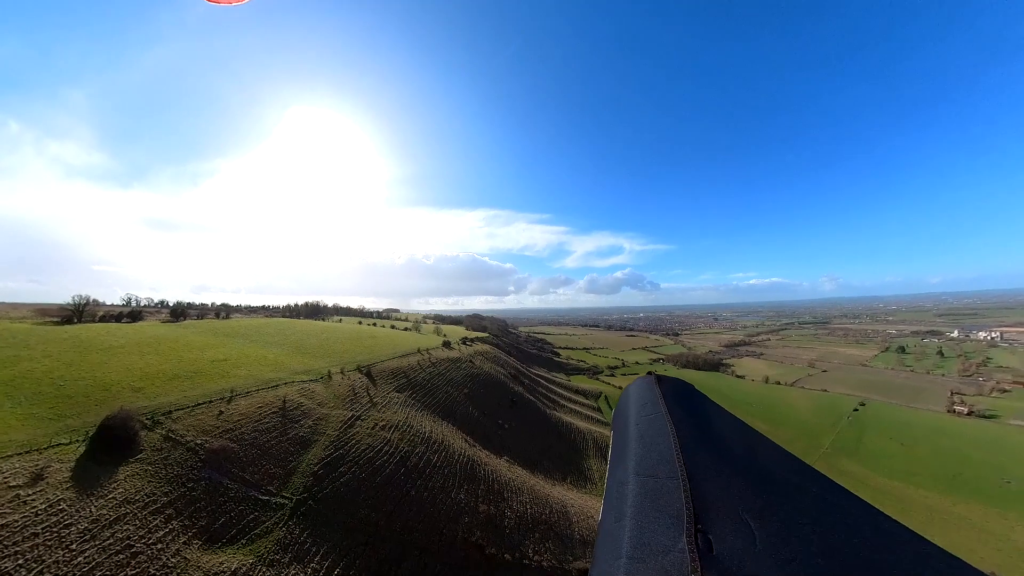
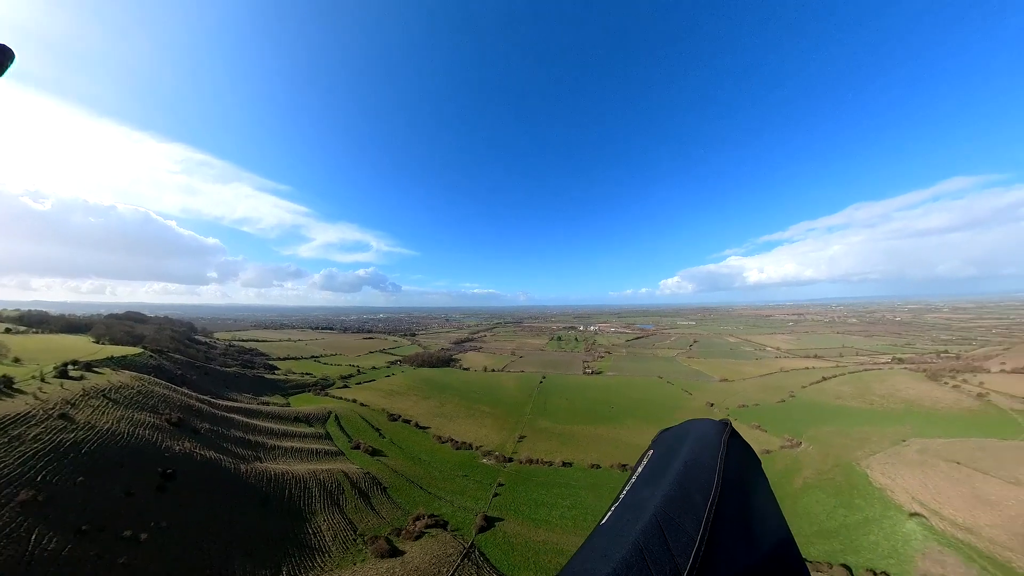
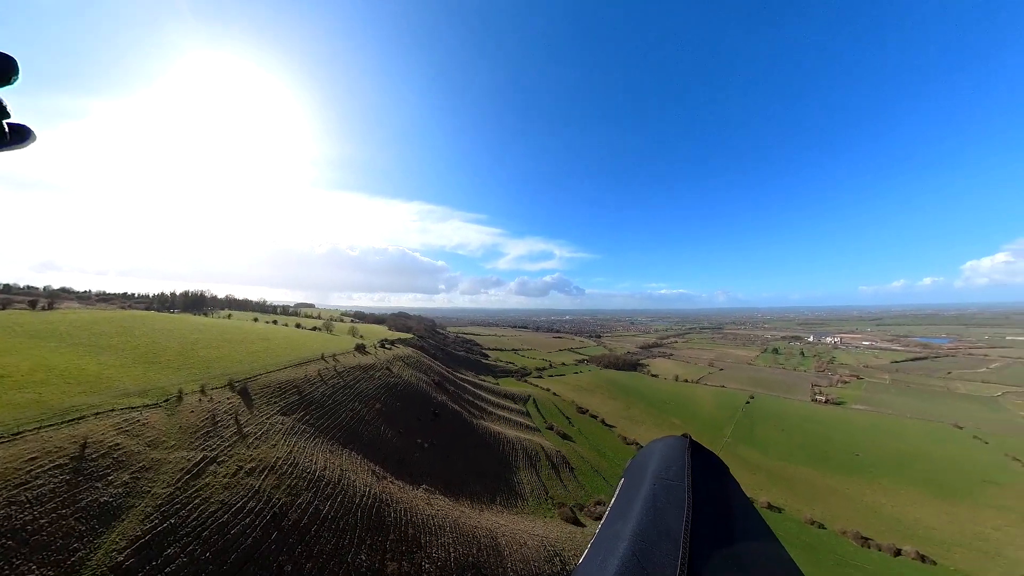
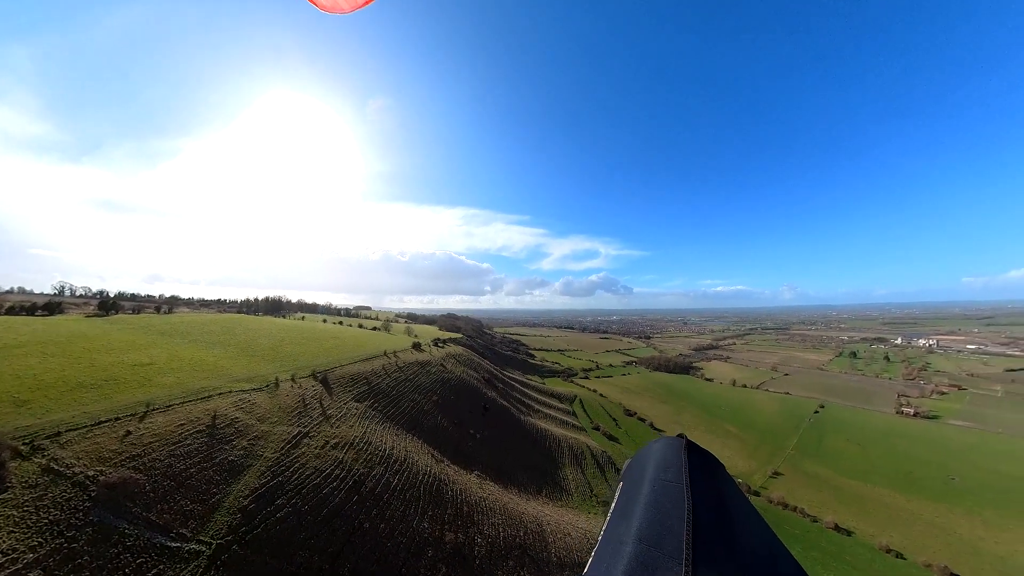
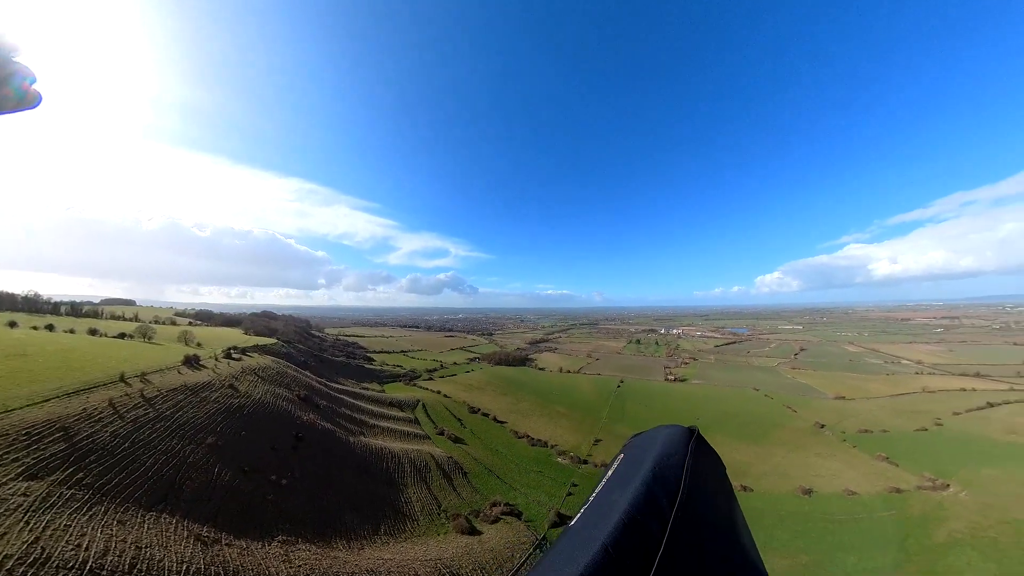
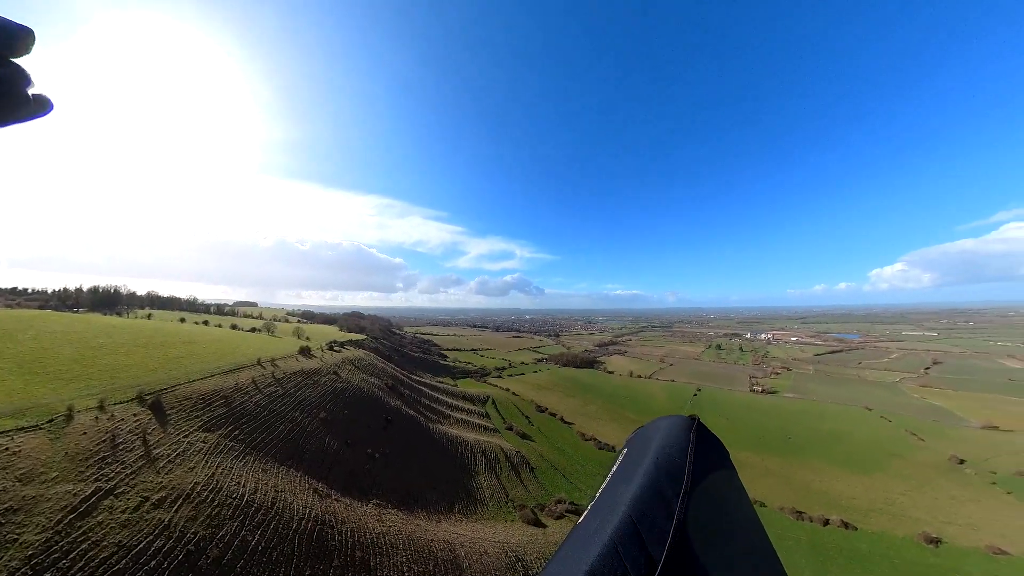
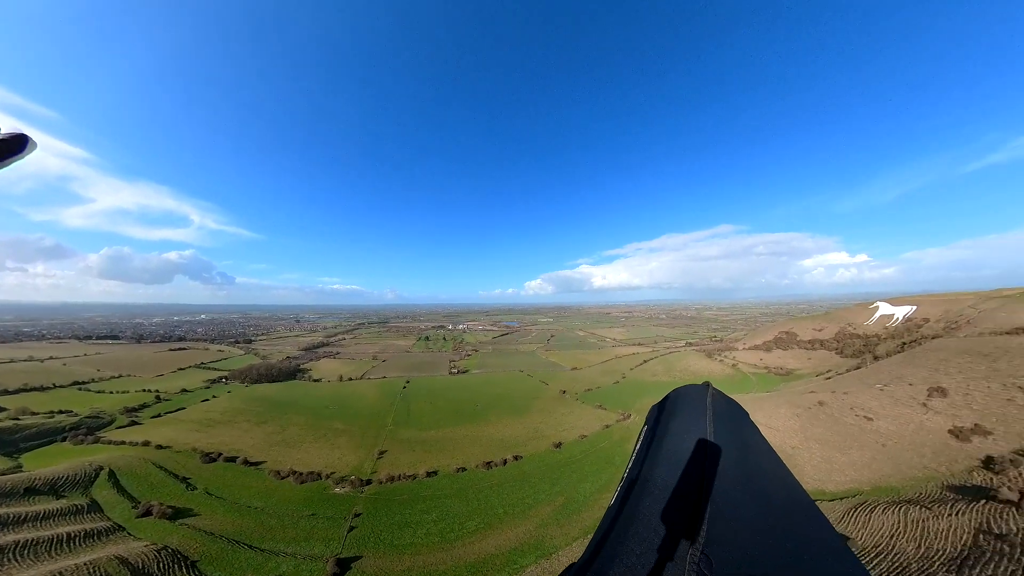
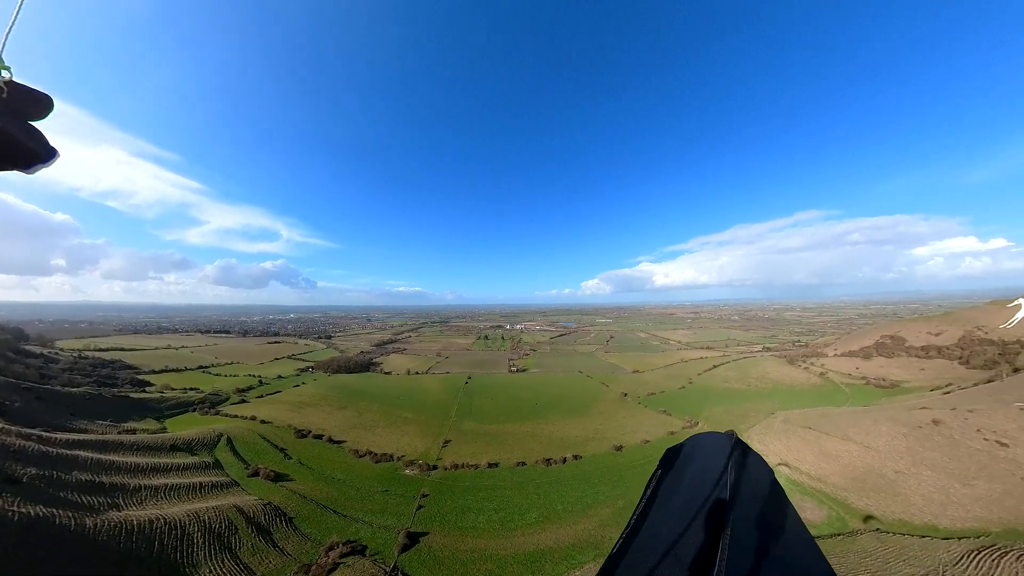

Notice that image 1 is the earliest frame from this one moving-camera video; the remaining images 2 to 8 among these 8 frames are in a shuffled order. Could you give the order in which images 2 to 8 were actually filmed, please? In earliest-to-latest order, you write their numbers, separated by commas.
4, 3, 6, 5, 2, 8, 7
